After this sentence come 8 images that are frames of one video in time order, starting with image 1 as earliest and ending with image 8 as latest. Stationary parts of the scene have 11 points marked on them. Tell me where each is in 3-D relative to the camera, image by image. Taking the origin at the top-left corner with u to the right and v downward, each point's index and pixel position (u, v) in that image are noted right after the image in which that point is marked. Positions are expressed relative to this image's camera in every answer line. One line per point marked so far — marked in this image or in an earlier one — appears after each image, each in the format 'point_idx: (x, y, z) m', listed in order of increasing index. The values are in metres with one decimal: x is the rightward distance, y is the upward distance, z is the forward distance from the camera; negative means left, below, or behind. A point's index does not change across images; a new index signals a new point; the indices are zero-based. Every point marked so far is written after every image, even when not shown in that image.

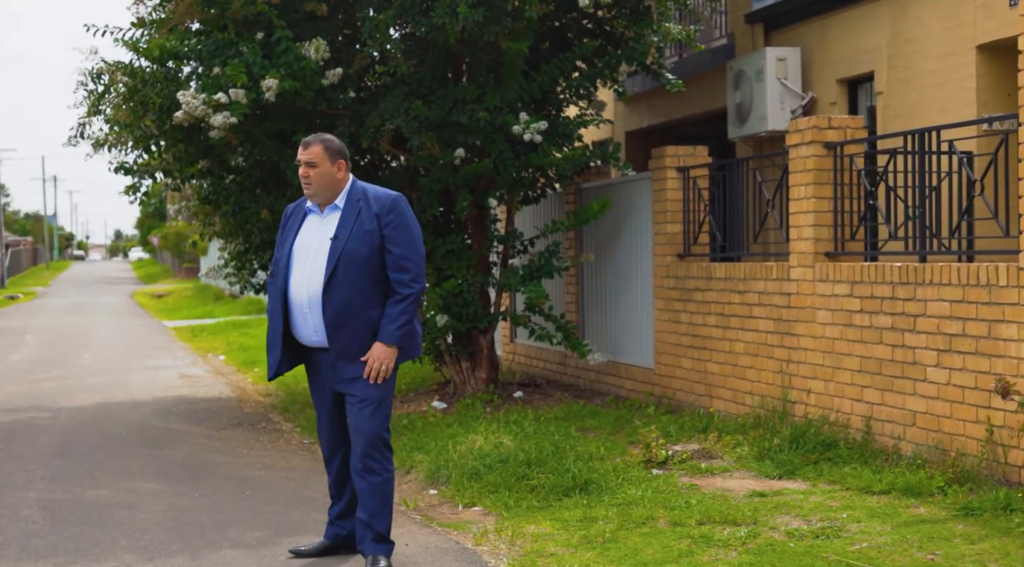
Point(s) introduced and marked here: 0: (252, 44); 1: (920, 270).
0: (-2.0, +1.9, +10.4) m
1: (+2.4, +0.1, +7.7) m
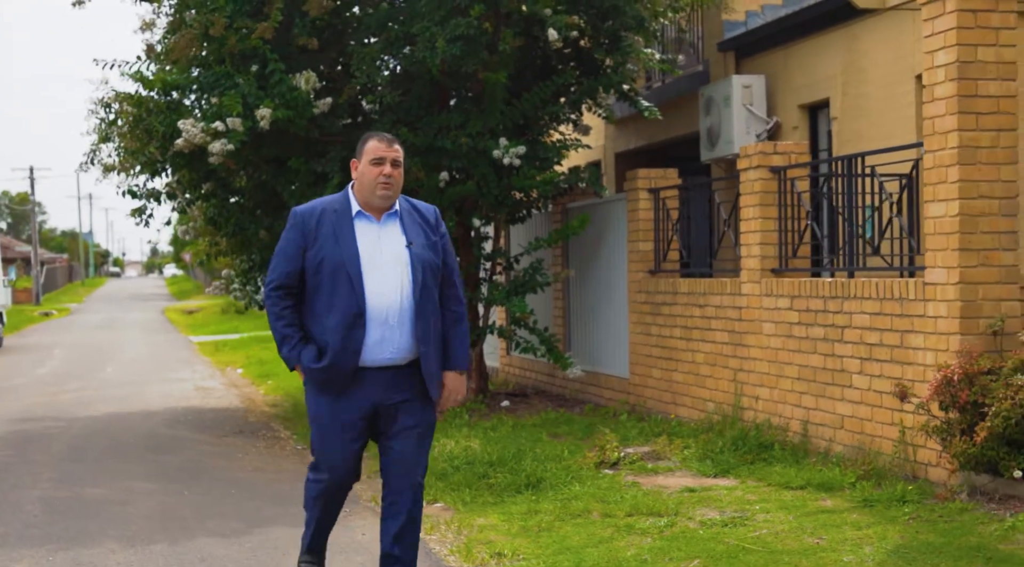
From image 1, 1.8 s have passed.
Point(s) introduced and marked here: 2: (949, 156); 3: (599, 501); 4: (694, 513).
0: (-2.2, +1.7, +11.2) m
1: (+2.1, 0.0, +8.3) m
2: (+2.4, +0.7, +7.2) m
3: (+0.5, -1.2, +7.5) m
4: (+1.0, -1.2, +7.0) m
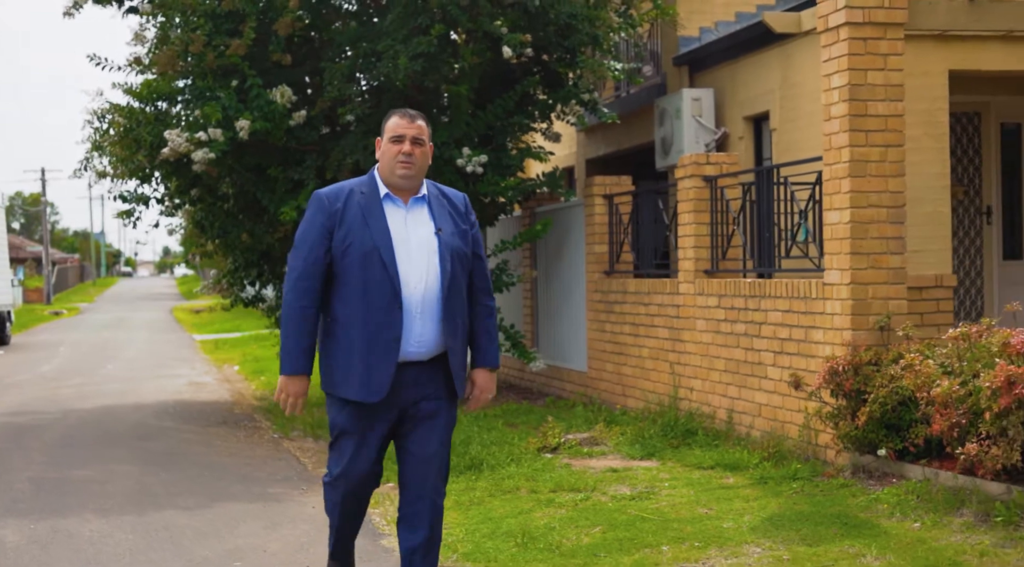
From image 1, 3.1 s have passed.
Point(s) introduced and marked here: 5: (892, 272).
0: (-2.6, +1.7, +12.1) m
1: (+1.7, 0.0, +9.1) m
2: (+2.0, +0.7, +8.0) m
3: (+0.1, -1.2, +8.3) m
4: (+0.6, -1.2, +7.8) m
5: (+2.3, +0.1, +8.0) m
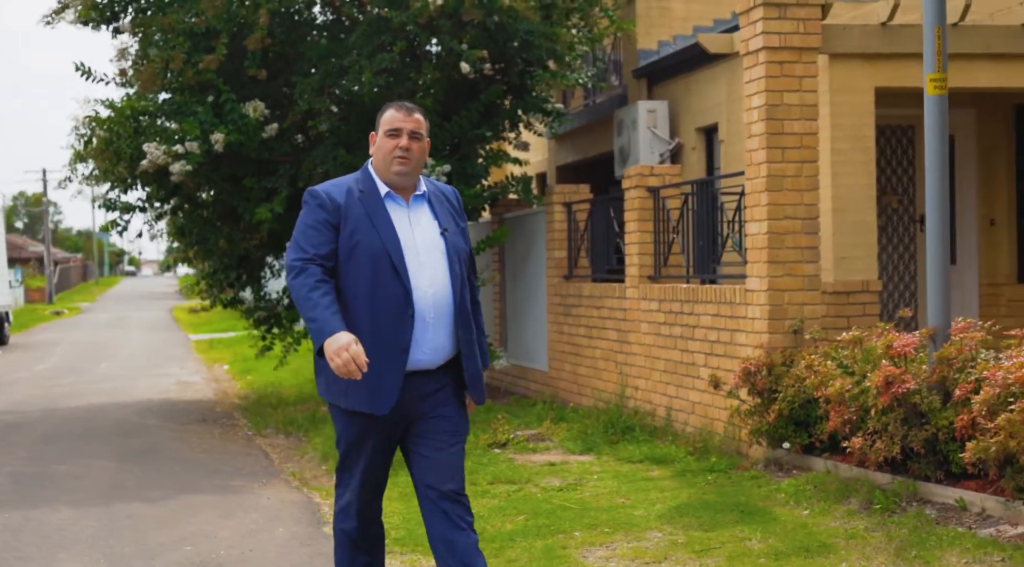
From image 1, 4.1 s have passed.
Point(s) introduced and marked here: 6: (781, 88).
0: (-2.9, +1.7, +12.7) m
1: (+1.3, -0.1, +9.8) m
2: (+1.6, +0.7, +8.6) m
3: (-0.3, -1.3, +8.9) m
4: (+0.2, -1.3, +8.4) m
5: (+1.9, 0.0, +8.6) m
6: (+1.7, +1.3, +8.6) m
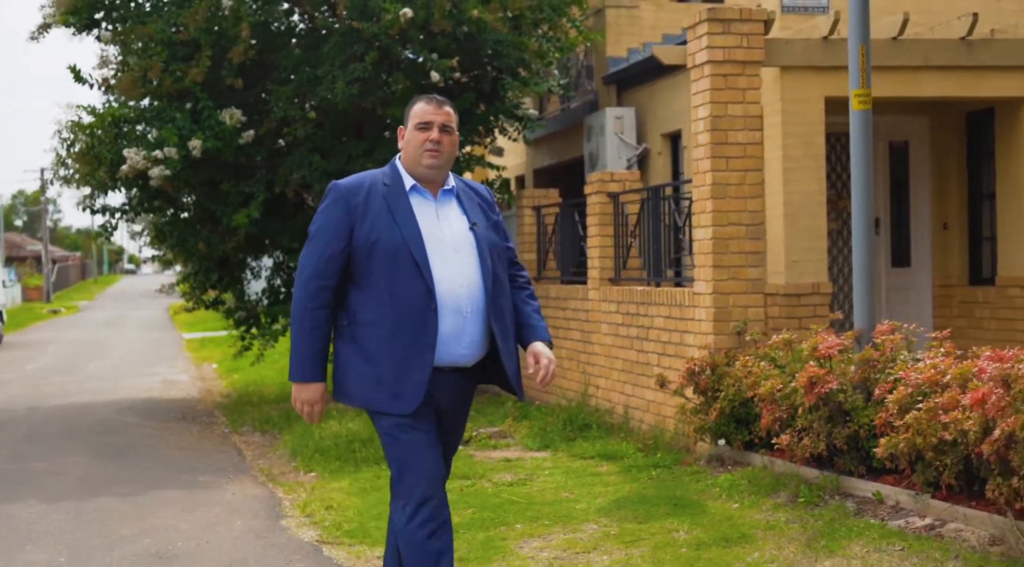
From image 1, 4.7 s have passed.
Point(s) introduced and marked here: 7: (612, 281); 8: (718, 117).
0: (-3.2, +1.7, +13.1) m
1: (+1.0, -0.1, +10.1) m
2: (+1.3, +0.6, +9.0) m
3: (-0.6, -1.3, +9.3) m
4: (-0.1, -1.3, +8.8) m
5: (+1.6, 0.0, +9.0) m
6: (+1.4, +1.2, +9.0) m
7: (+0.9, 0.0, +11.4) m
8: (+1.4, +1.1, +8.9) m
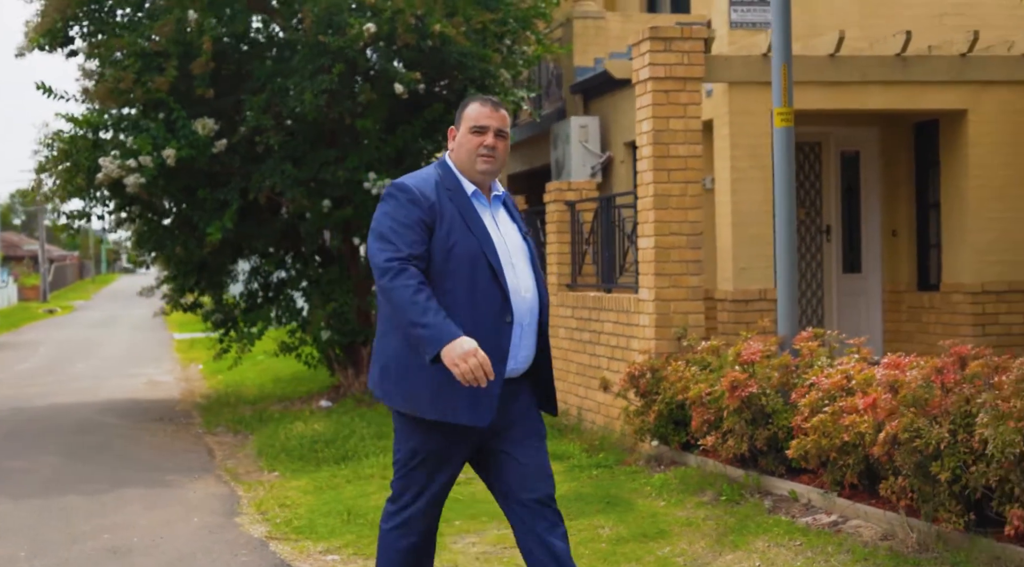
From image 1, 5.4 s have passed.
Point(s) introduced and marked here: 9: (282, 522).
0: (-3.6, +1.6, +13.4) m
1: (+0.7, -0.1, +10.5) m
2: (+1.0, +0.6, +9.4) m
3: (-0.9, -1.3, +9.7) m
4: (-0.5, -1.3, +9.2) m
5: (+1.3, 0.0, +9.4) m
6: (+1.1, +1.2, +9.4) m
7: (+0.5, 0.0, +11.8) m
8: (+1.0, +1.1, +9.3) m
9: (-1.4, -1.4, +7.9) m
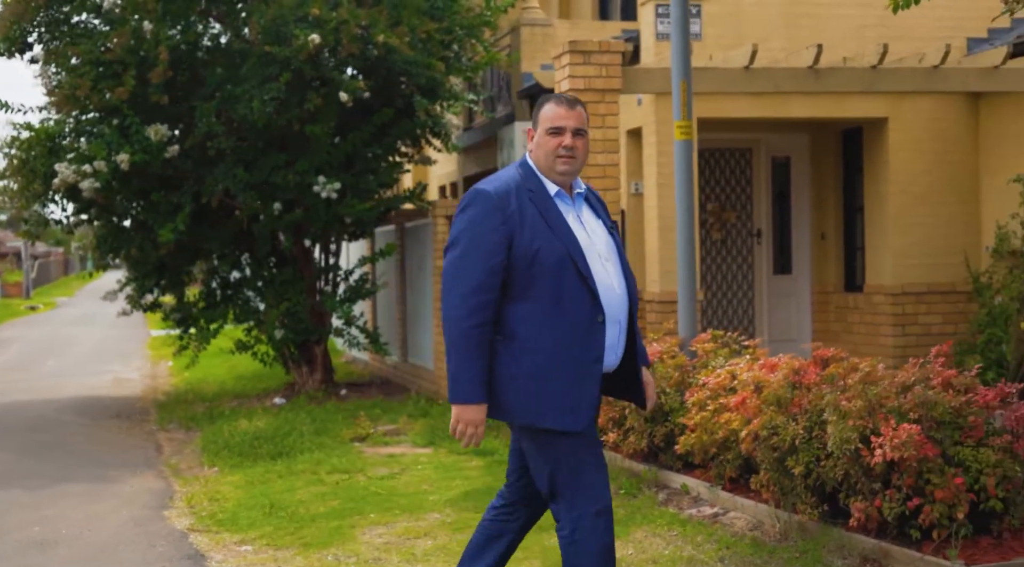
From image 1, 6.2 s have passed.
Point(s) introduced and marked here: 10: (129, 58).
0: (-4.2, +1.6, +13.8) m
1: (+0.1, -0.1, +10.9) m
2: (+0.4, +0.6, +9.8) m
3: (-1.5, -1.4, +10.1) m
4: (-1.0, -1.4, +9.6) m
5: (+0.7, -0.1, +9.8) m
6: (+0.5, +1.2, +9.8) m
7: (-0.1, 0.0, +12.2) m
8: (+0.5, +1.0, +9.7) m
9: (-1.9, -1.4, +8.3) m
10: (-3.9, +2.3, +13.6) m
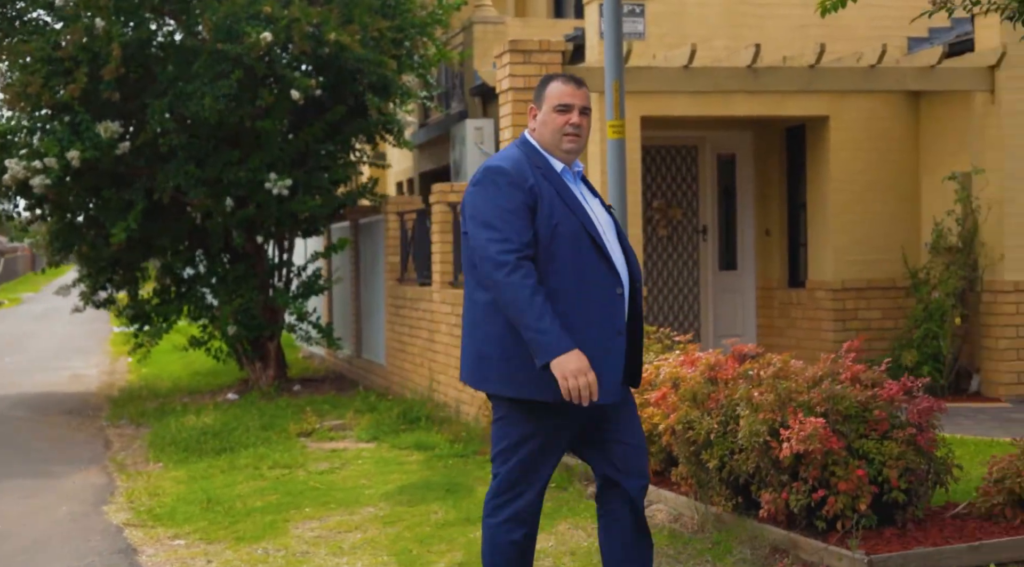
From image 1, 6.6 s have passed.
0: (-4.7, +1.7, +13.8) m
1: (-0.3, -0.1, +11.0) m
2: (0.0, +0.6, +9.9) m
3: (-1.9, -1.3, +10.2) m
4: (-1.4, -1.3, +9.7) m
5: (+0.3, 0.0, +9.9) m
6: (+0.1, +1.2, +9.9) m
7: (-0.6, 0.0, +12.3) m
8: (+0.1, +1.1, +9.9) m
9: (-2.3, -1.4, +8.4) m
10: (-4.5, +2.4, +13.6) m
